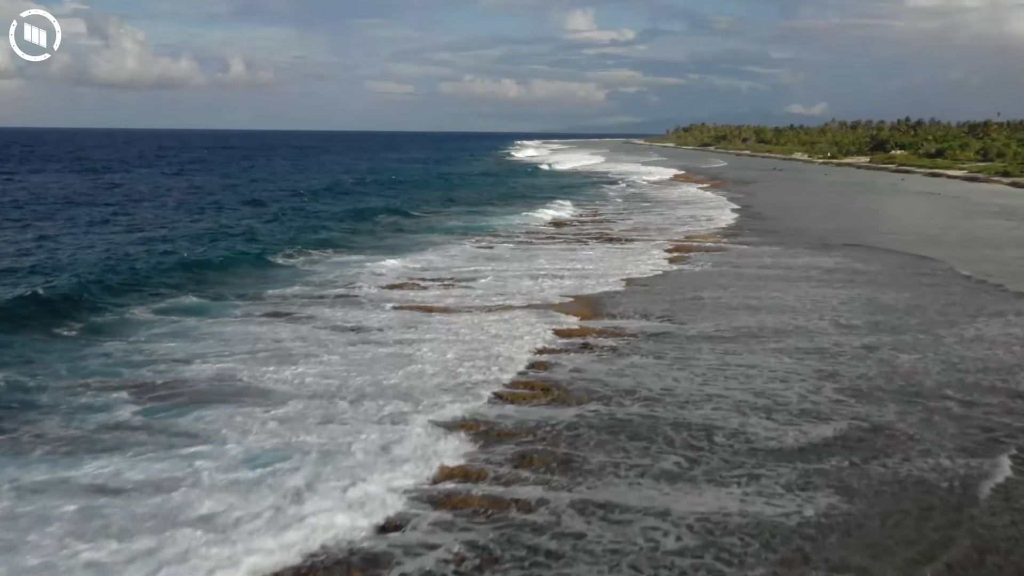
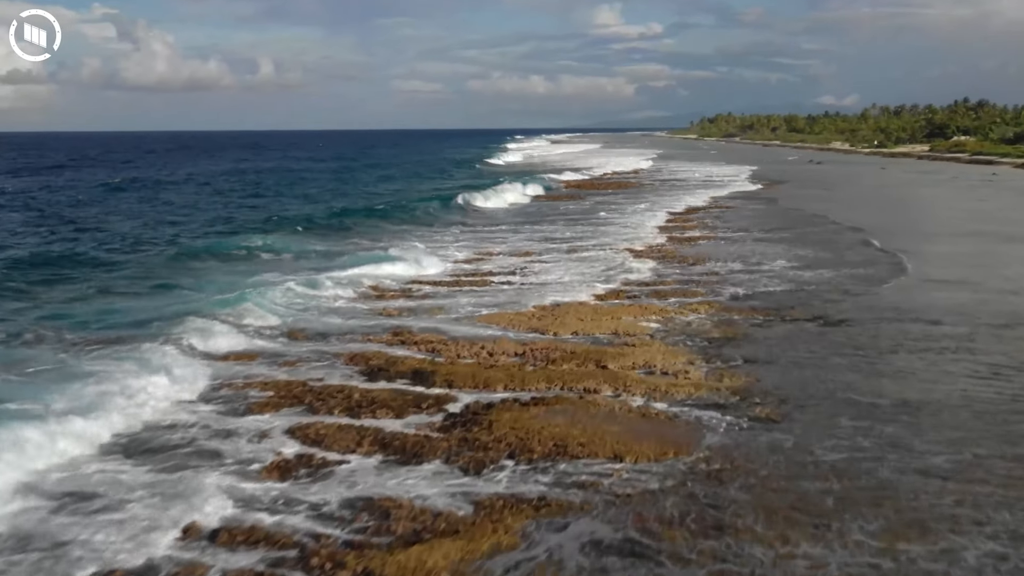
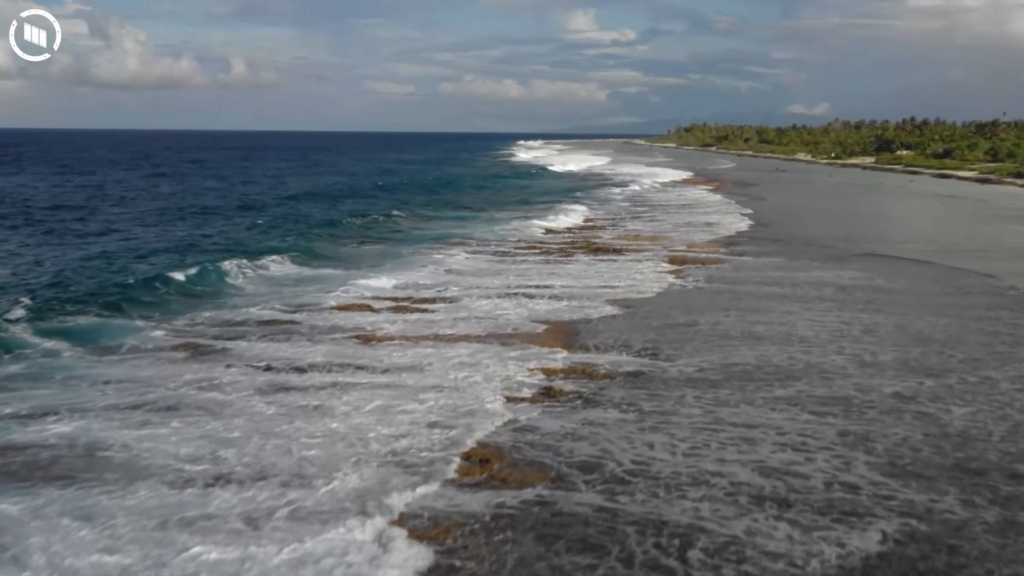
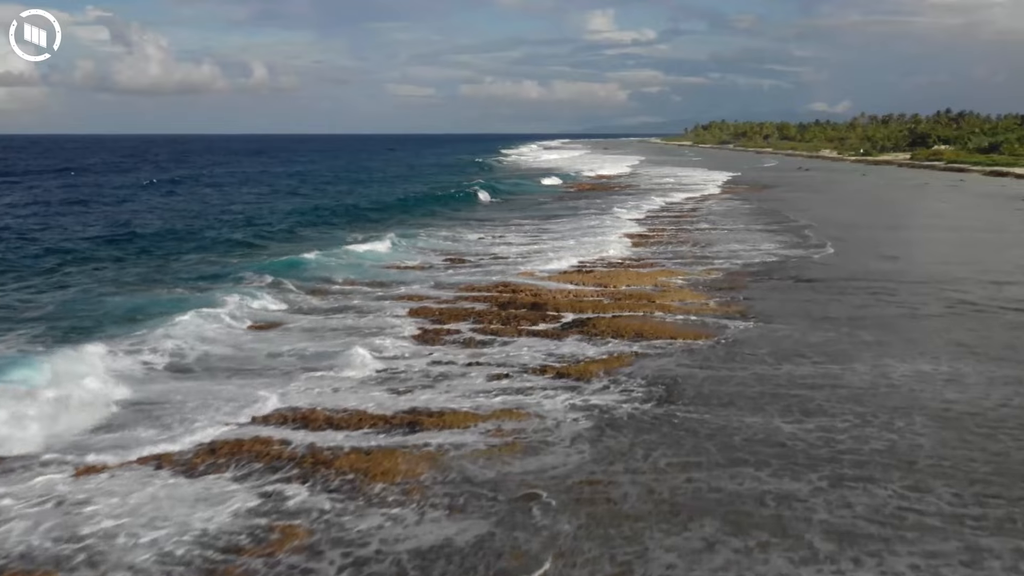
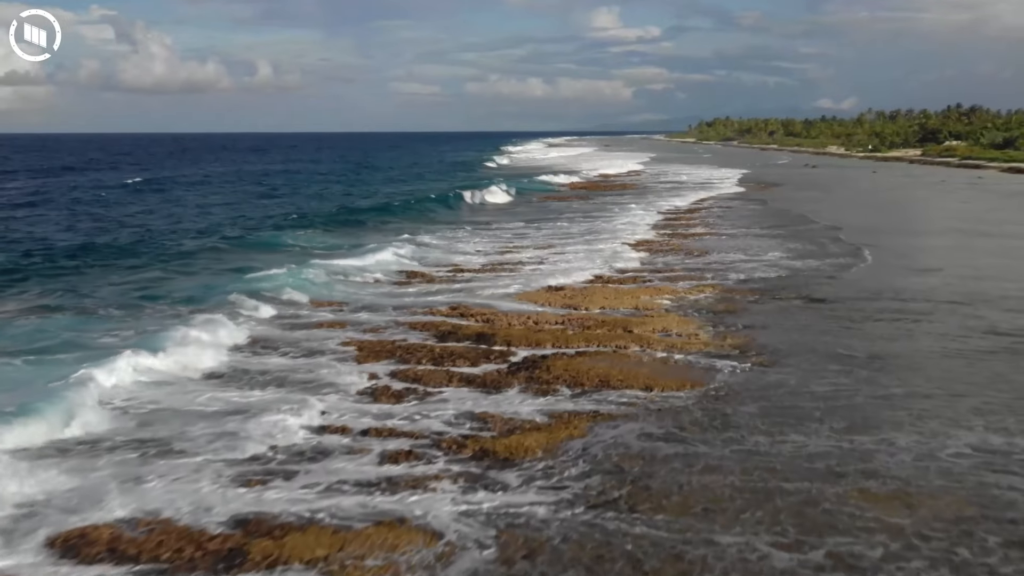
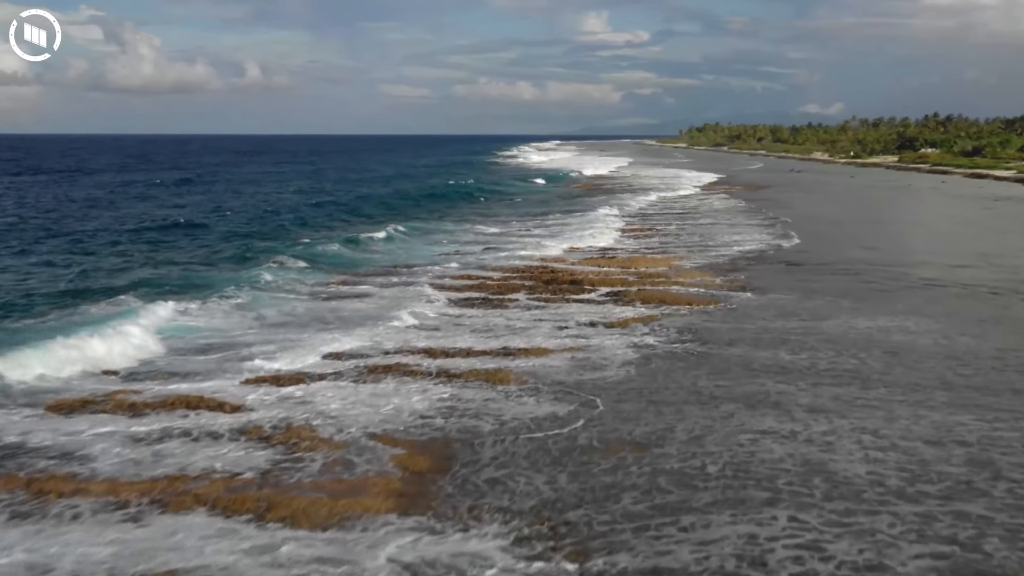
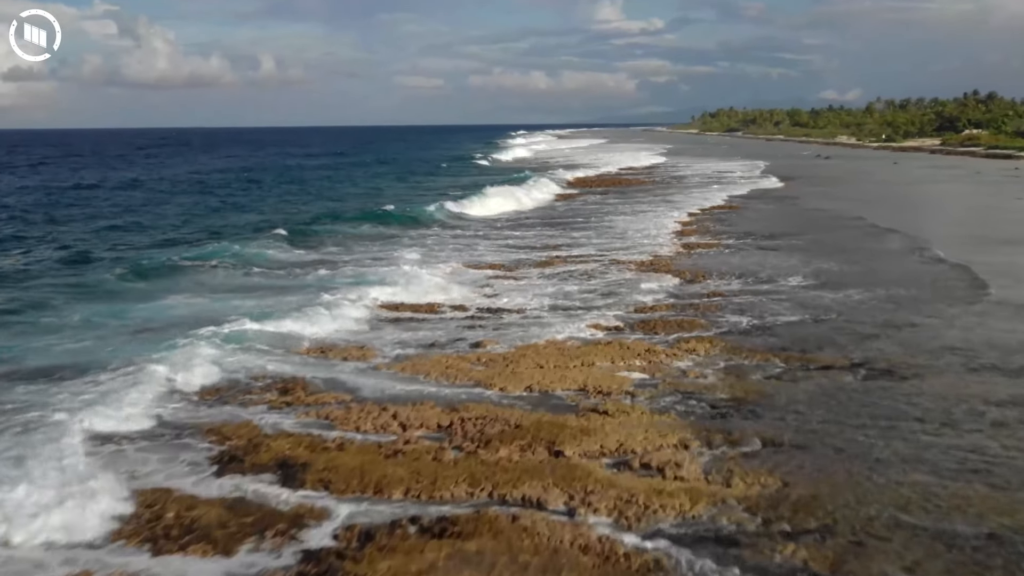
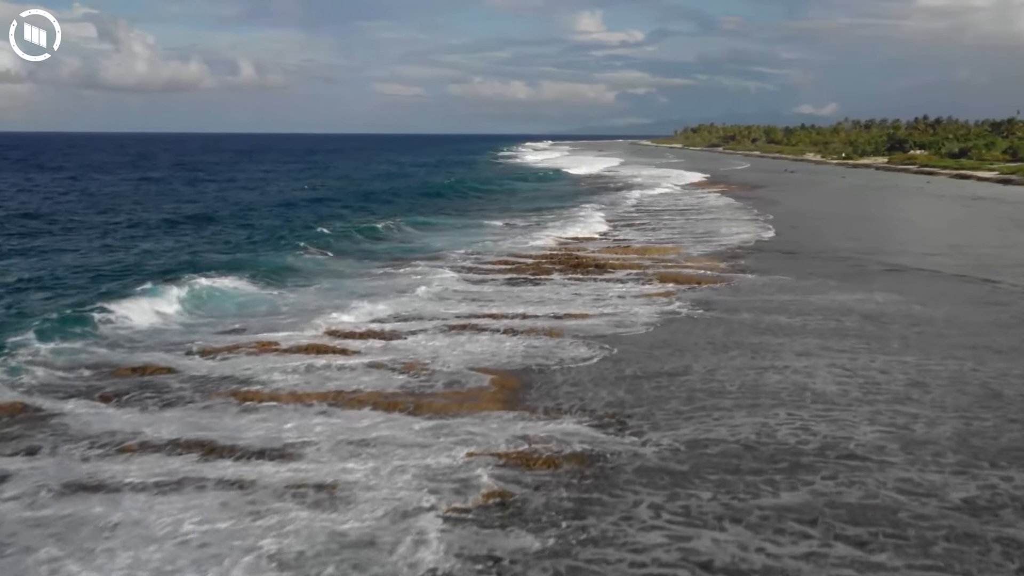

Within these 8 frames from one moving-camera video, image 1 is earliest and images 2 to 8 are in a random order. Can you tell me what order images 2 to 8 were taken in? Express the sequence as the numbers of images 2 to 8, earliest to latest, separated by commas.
3, 8, 6, 4, 5, 2, 7
